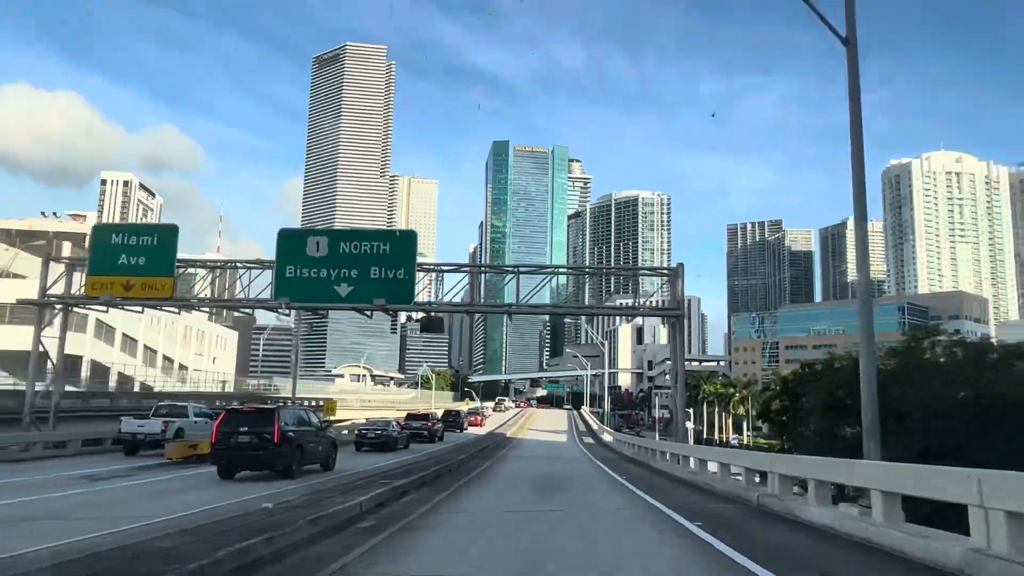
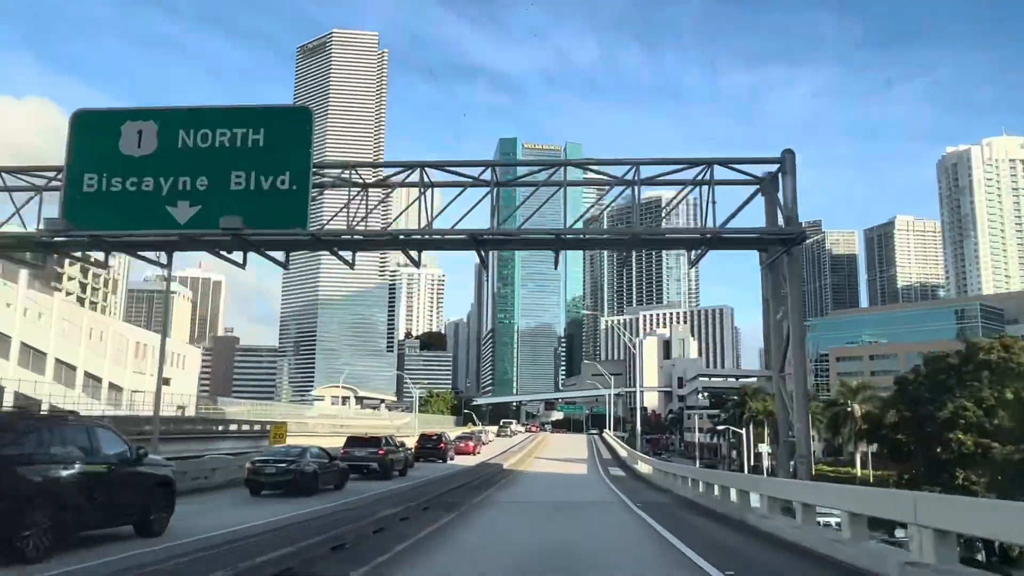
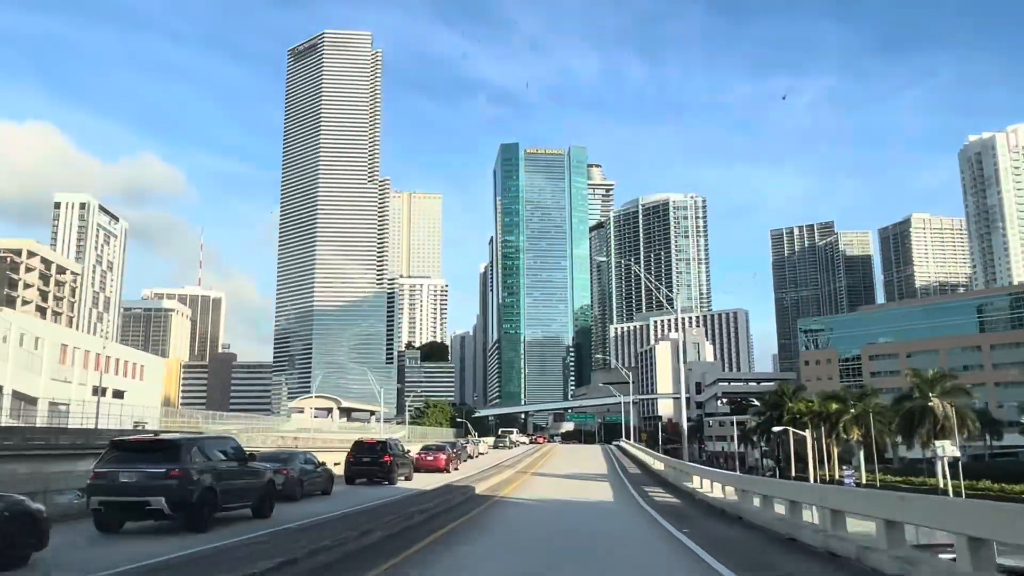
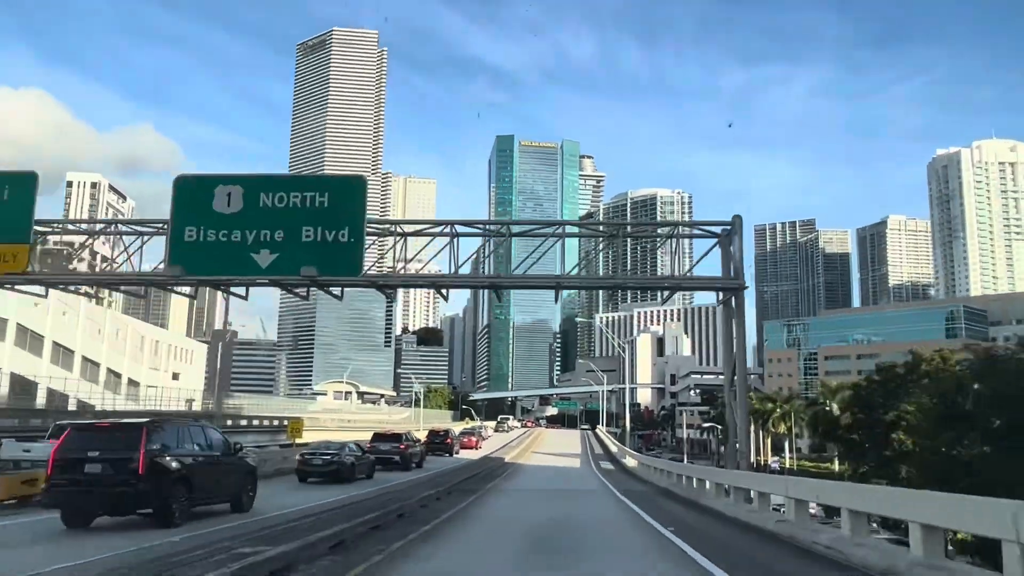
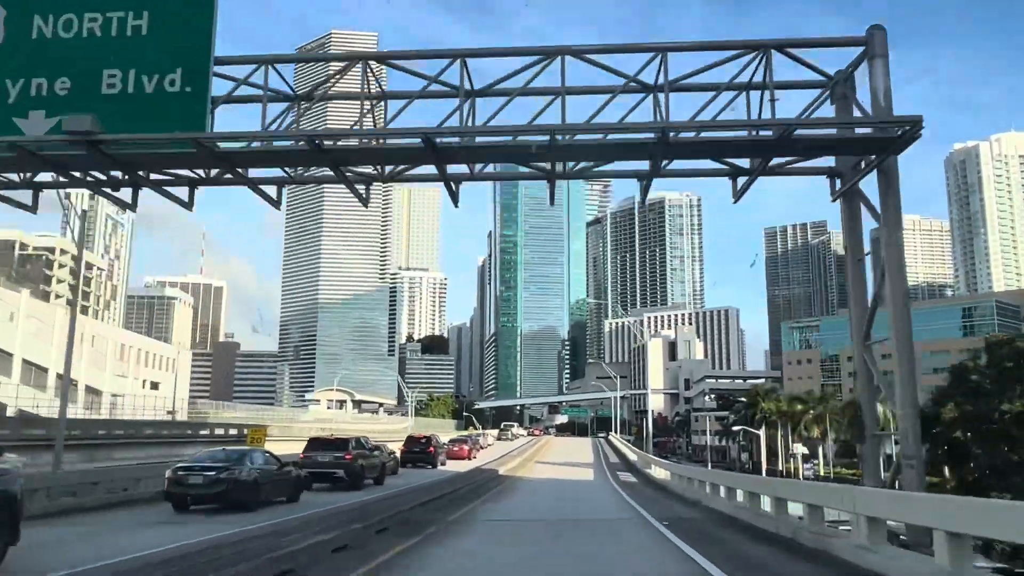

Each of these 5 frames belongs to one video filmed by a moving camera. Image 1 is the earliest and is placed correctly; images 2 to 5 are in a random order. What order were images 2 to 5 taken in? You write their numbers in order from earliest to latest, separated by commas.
4, 2, 5, 3
